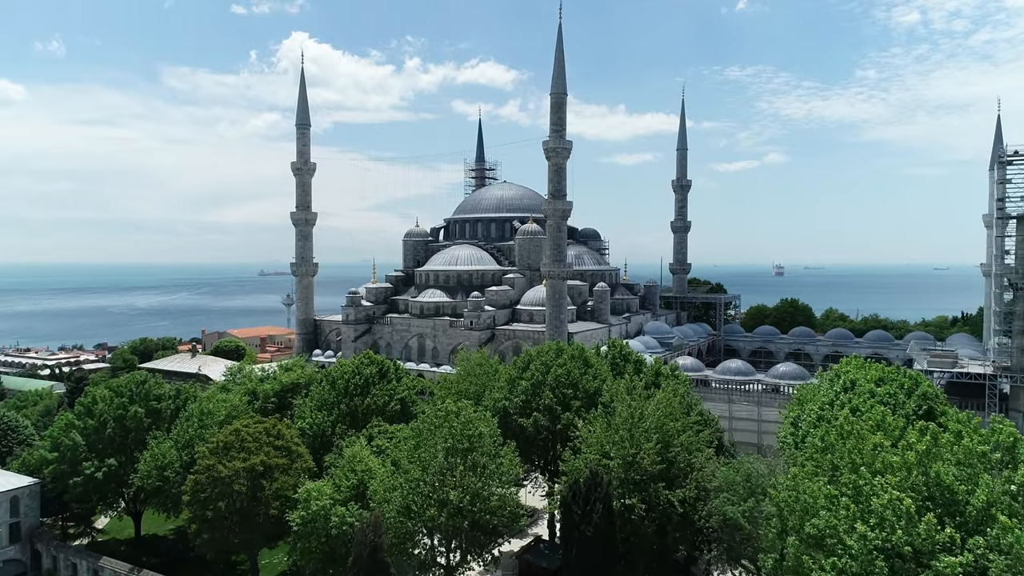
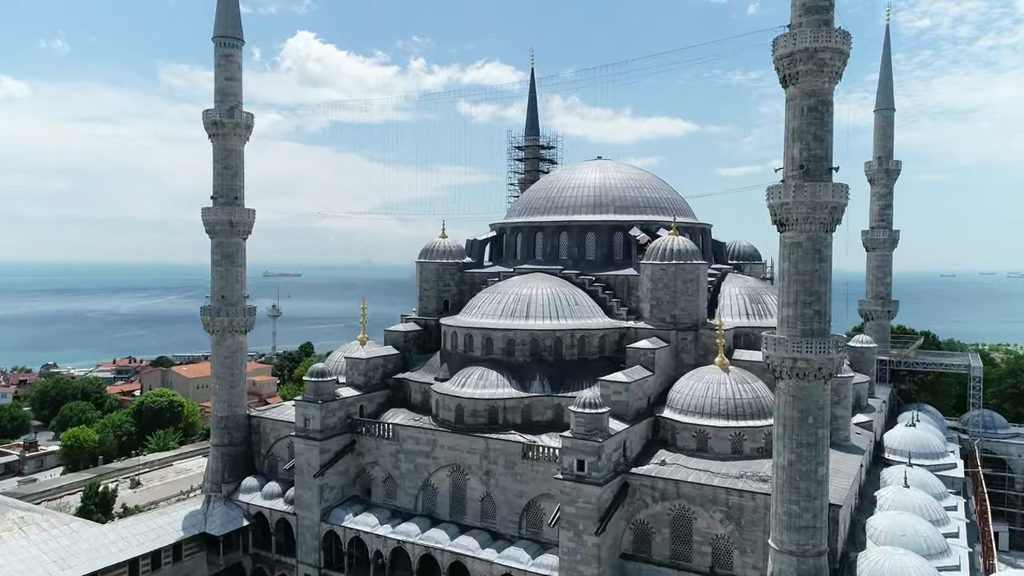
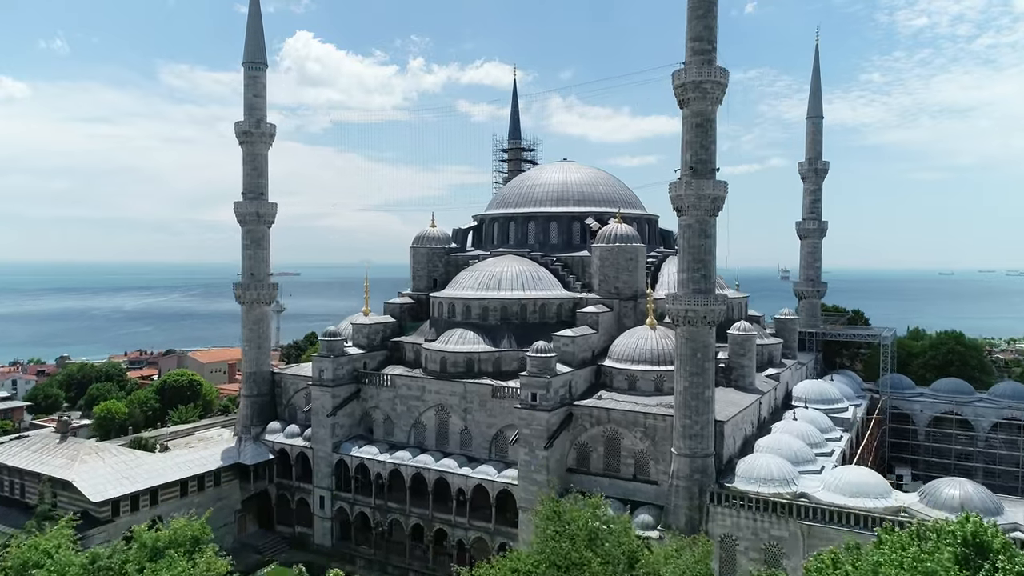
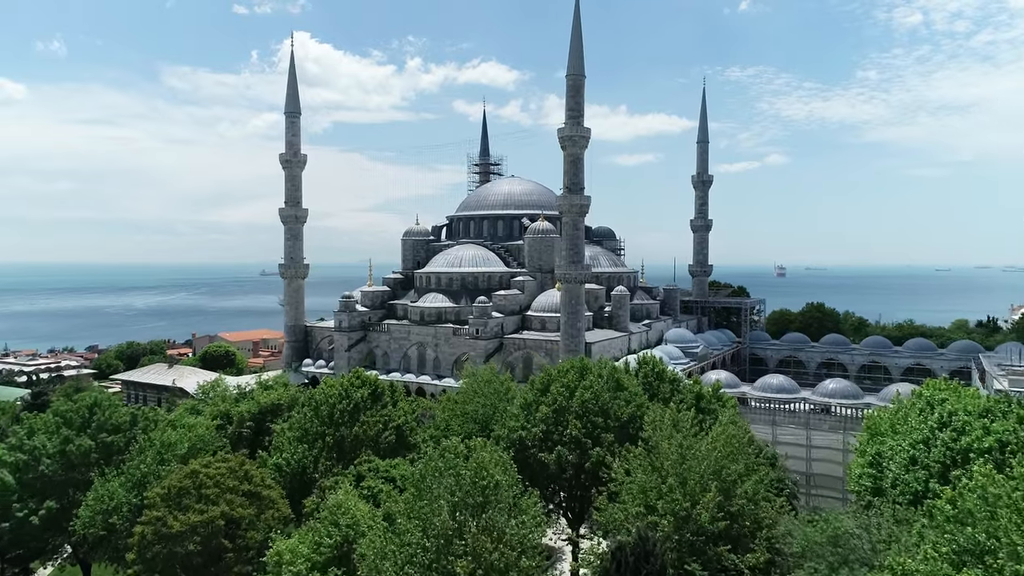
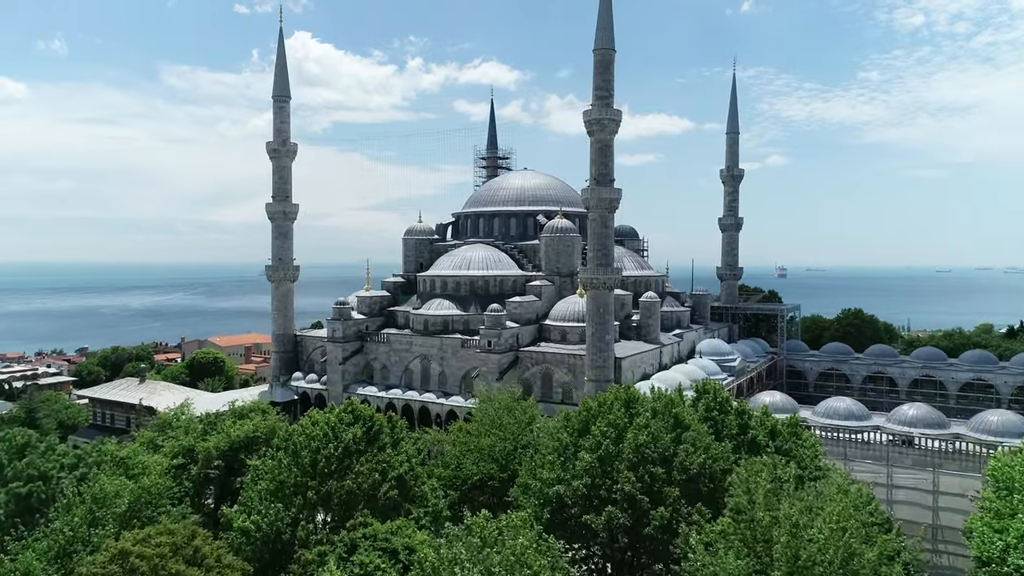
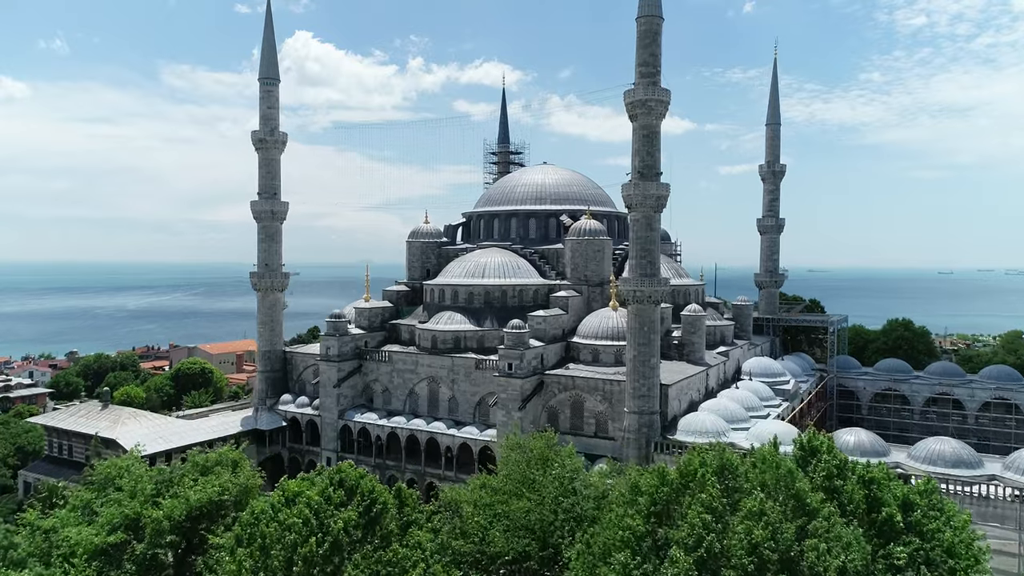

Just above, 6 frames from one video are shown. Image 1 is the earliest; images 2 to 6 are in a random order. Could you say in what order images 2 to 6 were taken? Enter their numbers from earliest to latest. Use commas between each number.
4, 5, 6, 3, 2
